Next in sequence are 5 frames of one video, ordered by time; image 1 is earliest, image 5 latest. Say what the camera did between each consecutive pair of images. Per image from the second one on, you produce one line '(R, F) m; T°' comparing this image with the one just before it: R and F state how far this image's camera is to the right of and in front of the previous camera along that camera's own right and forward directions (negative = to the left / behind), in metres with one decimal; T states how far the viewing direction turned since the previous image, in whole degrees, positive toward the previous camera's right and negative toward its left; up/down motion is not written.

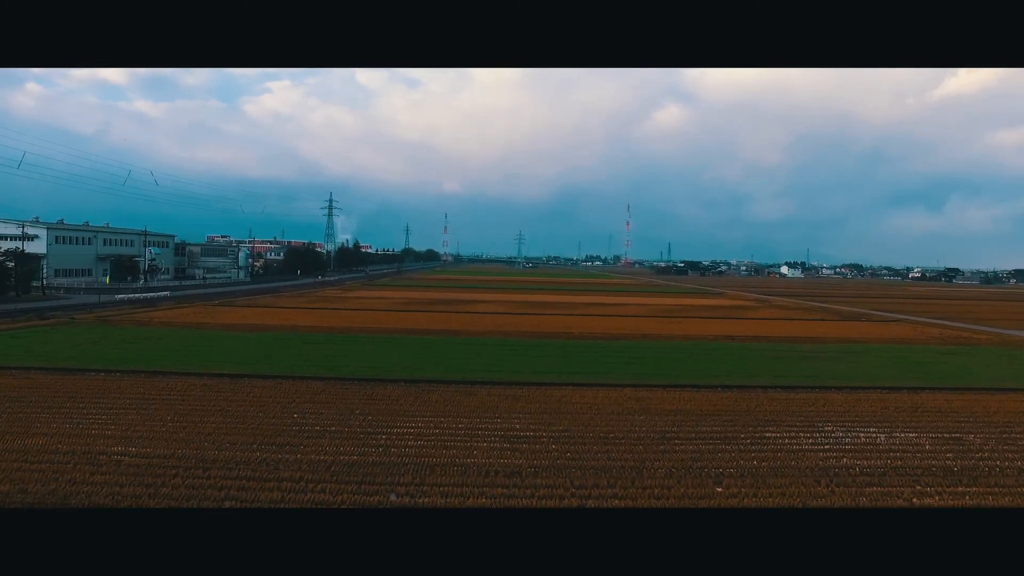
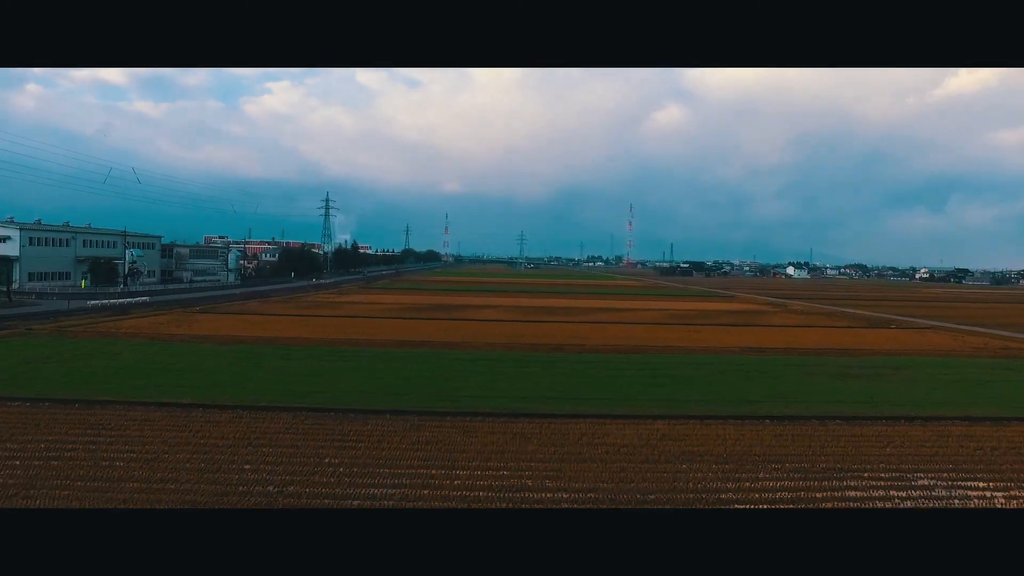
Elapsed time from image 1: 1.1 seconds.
(-0.1, +1.2) m; 0°
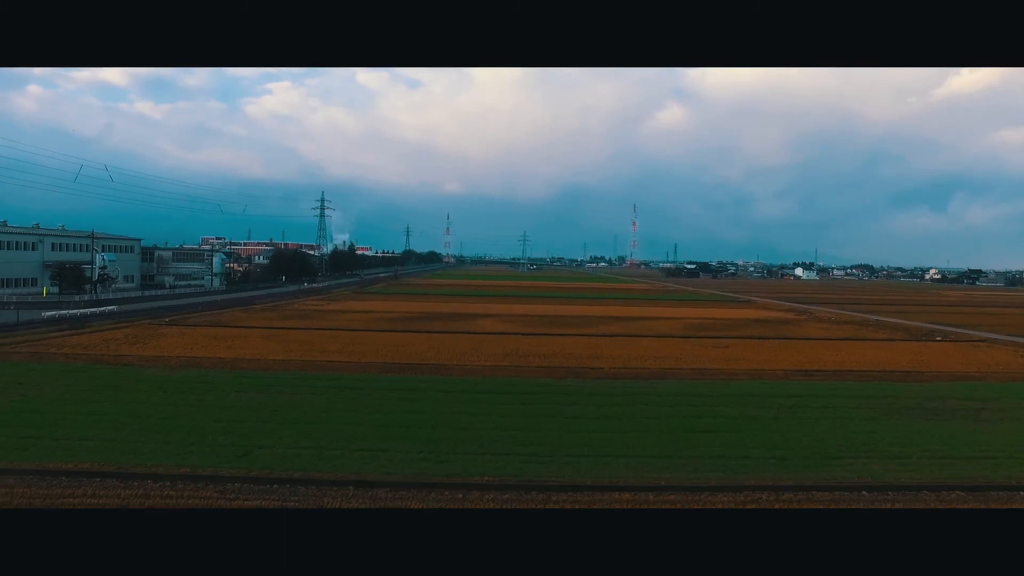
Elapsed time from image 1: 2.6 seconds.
(0.0, +1.6) m; 0°
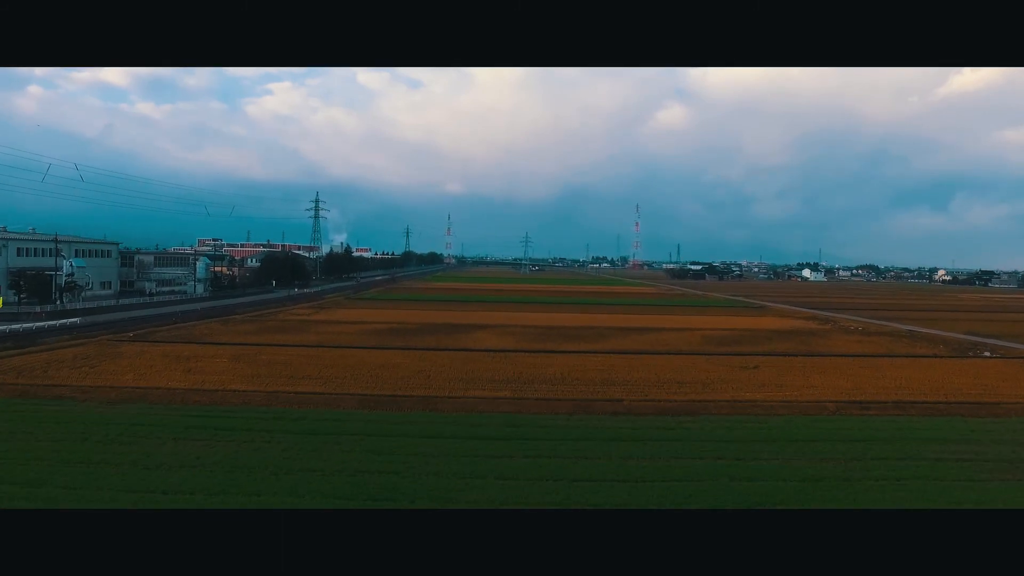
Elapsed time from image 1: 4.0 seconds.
(0.0, +1.4) m; 0°
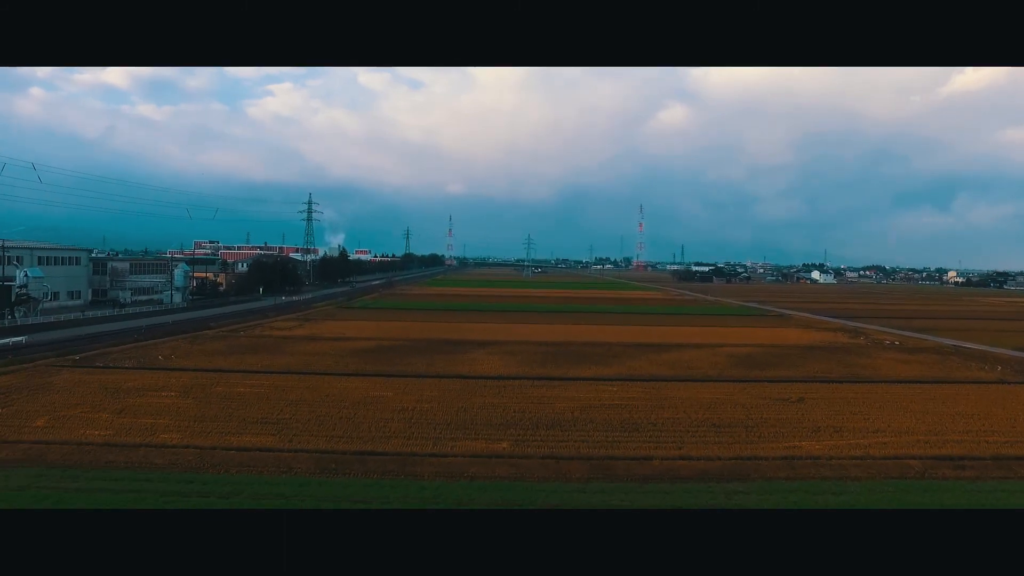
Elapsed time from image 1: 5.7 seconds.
(0.0, +1.7) m; 0°
